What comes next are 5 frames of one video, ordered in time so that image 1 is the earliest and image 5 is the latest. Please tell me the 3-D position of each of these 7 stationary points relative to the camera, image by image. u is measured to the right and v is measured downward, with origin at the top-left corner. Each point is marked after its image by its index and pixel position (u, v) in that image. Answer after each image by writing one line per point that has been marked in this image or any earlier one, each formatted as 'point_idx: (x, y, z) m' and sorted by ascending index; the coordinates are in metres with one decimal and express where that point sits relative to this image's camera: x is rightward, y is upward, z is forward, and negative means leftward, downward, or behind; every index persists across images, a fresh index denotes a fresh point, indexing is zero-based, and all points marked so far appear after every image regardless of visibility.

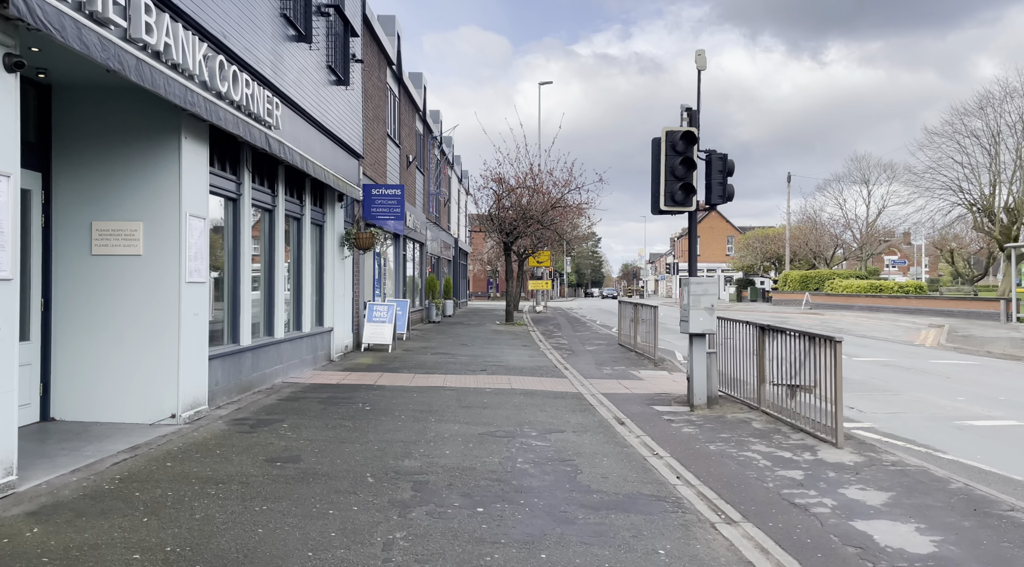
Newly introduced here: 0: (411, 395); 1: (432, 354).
0: (-1.3, -1.5, +9.9) m
1: (-1.7, -1.5, +15.5) m
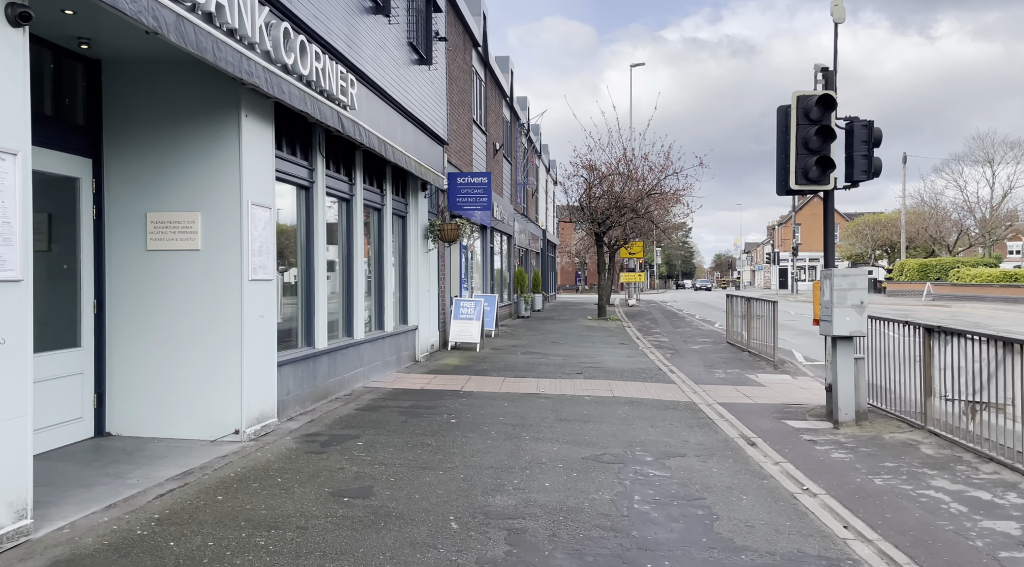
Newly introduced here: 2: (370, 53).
0: (-0.1, -1.4, +8.8) m
1: (+0.2, -1.3, +14.4) m
2: (-1.9, +3.0, +9.9) m
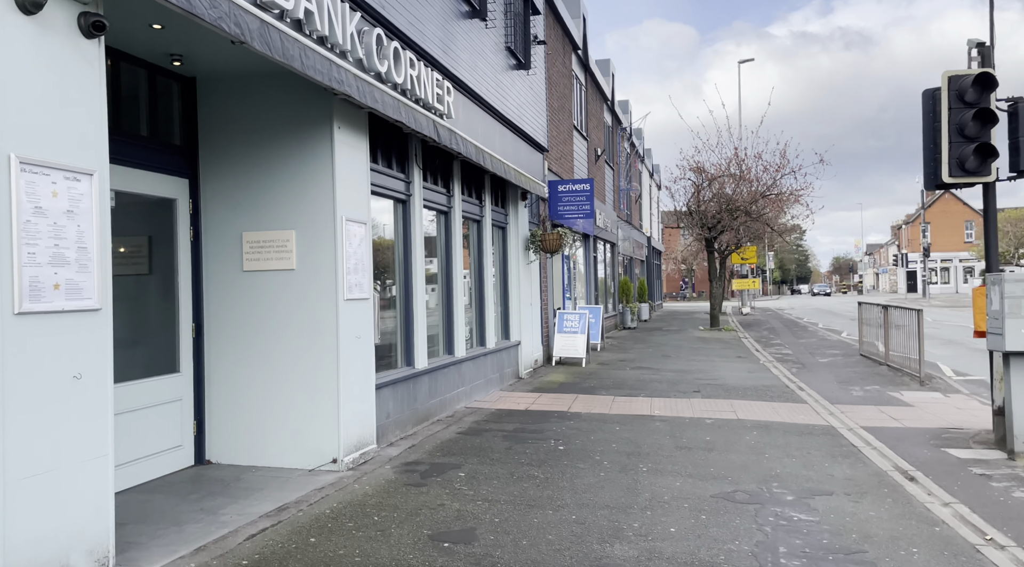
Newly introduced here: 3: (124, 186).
0: (+1.1, -1.6, +8.2) m
1: (+2.2, -1.5, +13.6) m
2: (-0.6, +2.8, +9.6) m
3: (-2.9, +0.7, +5.6) m
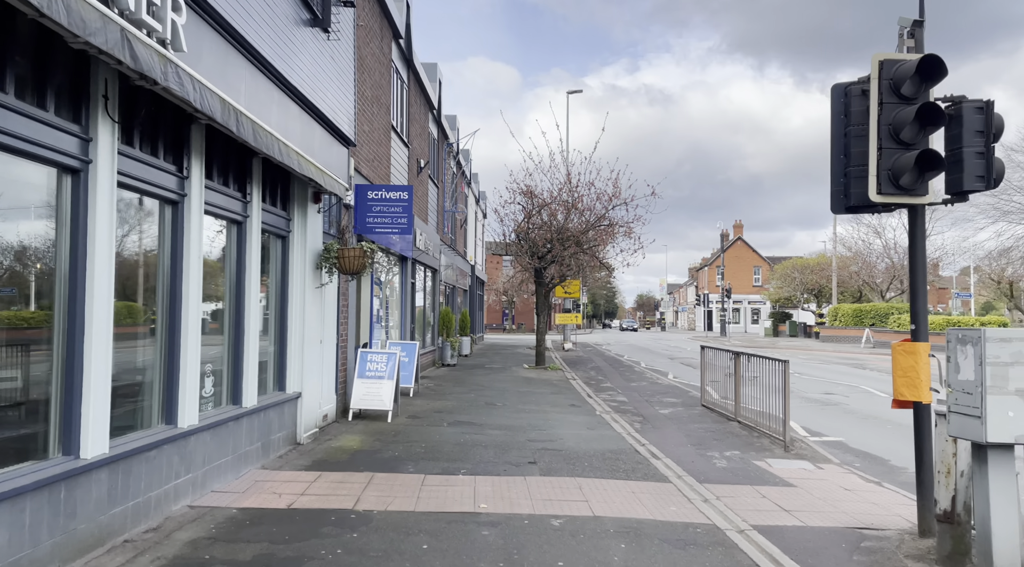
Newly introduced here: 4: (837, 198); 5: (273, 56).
0: (-0.7, -1.9, +5.3) m
1: (-0.9, -2.0, +10.9) m
2: (-2.4, +2.6, +6.4) m
3: (-3.8, +0.7, +1.9) m
4: (+2.7, +0.7, +6.3) m
5: (-2.4, +2.3, +7.8) m
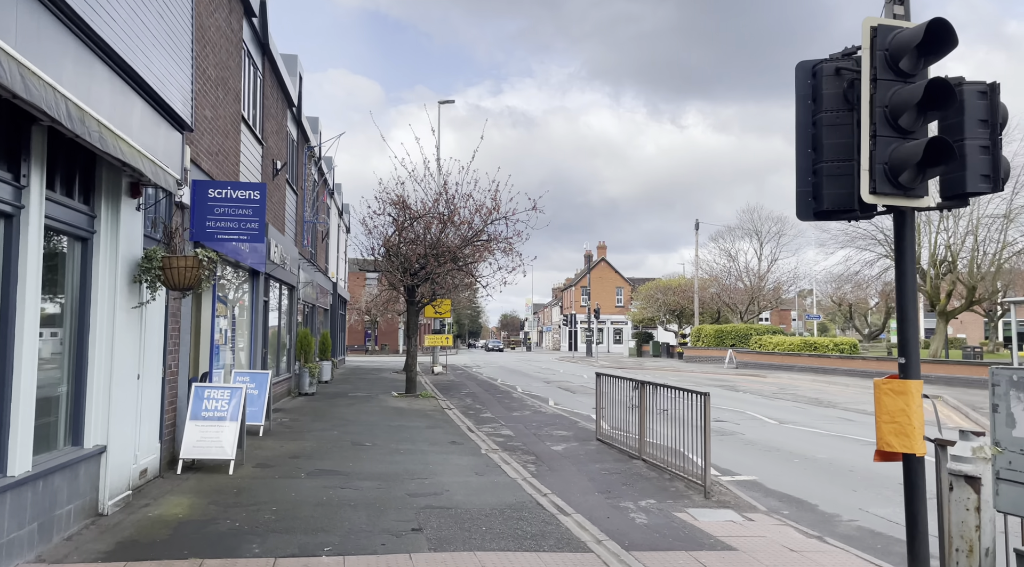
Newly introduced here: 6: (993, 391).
0: (-1.1, -1.9, +3.4) m
1: (-2.4, -2.3, +8.8) m
2: (-3.1, +2.5, +4.3) m
3: (-3.6, +0.7, -0.4) m
4: (+2.0, +0.6, +5.1) m
5: (-3.3, +2.2, +5.6) m
6: (+2.4, -0.5, +3.5) m
